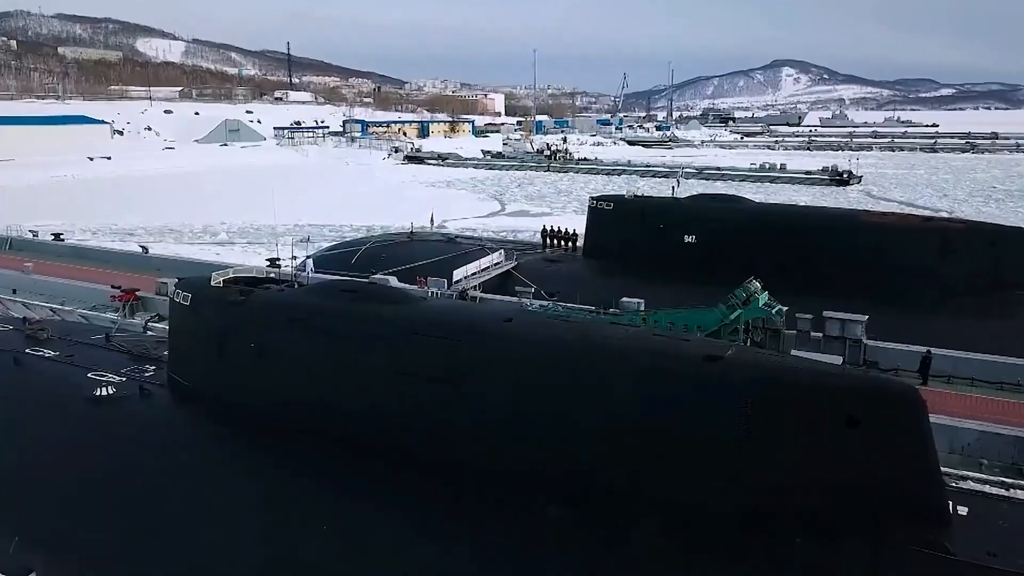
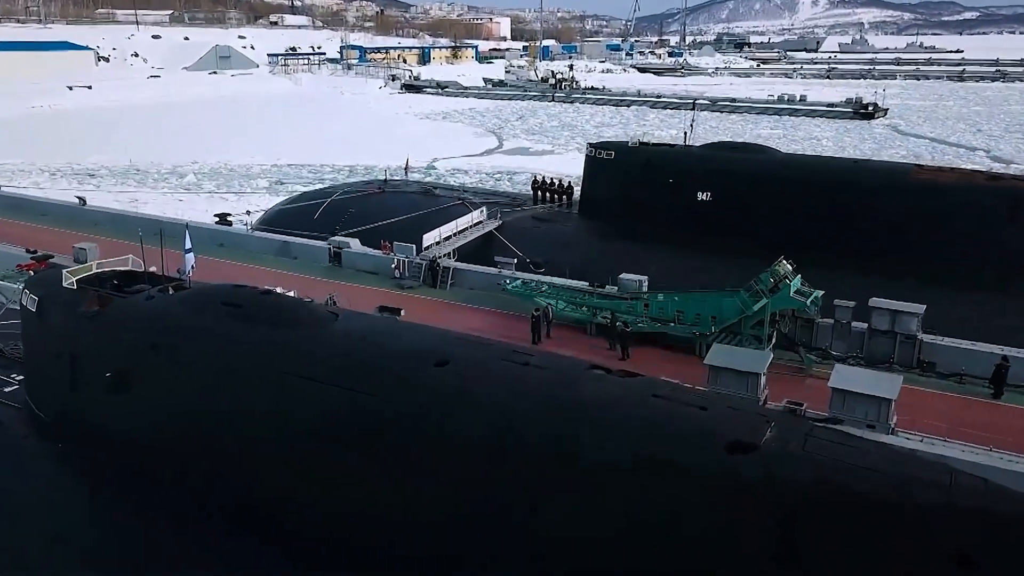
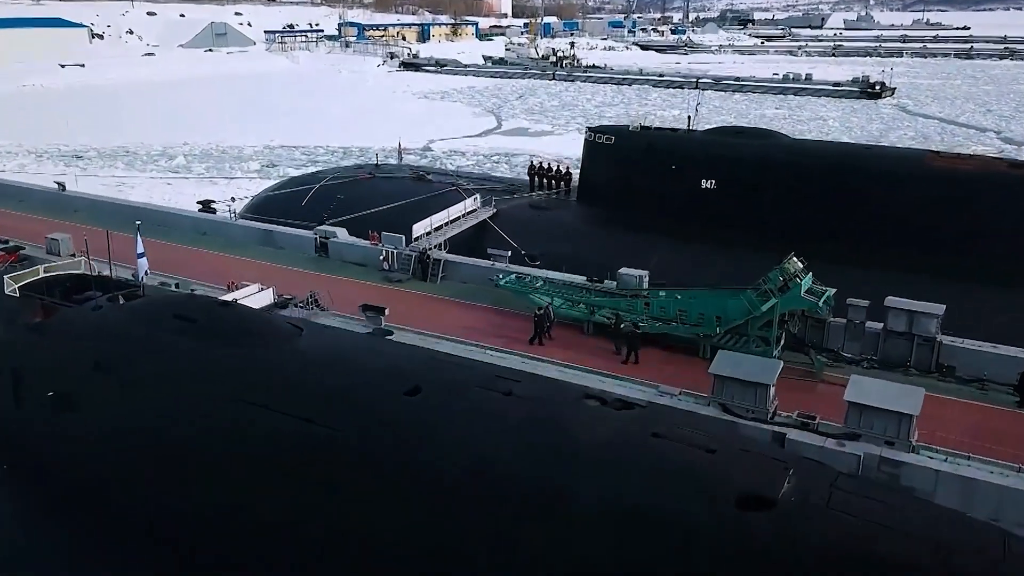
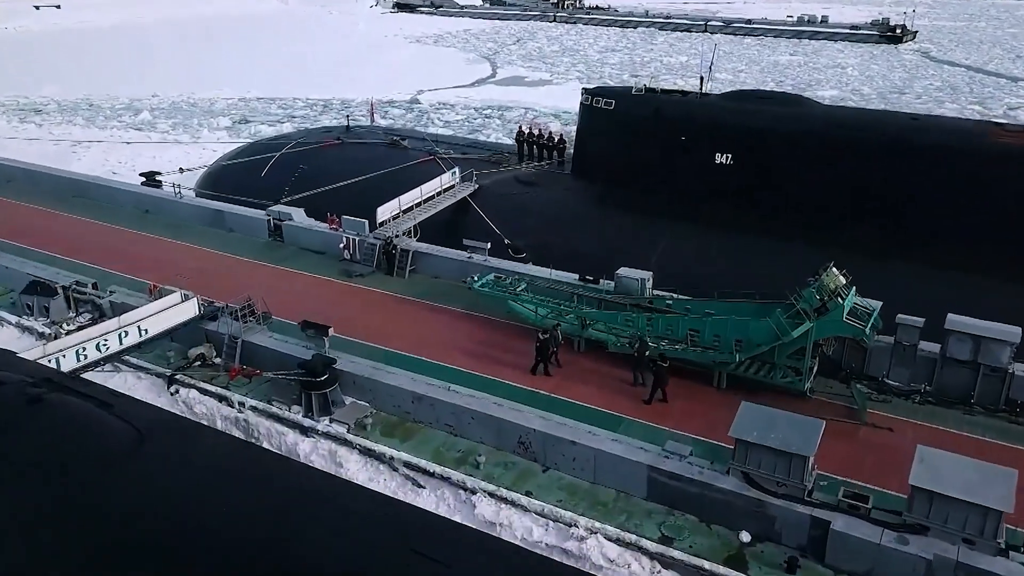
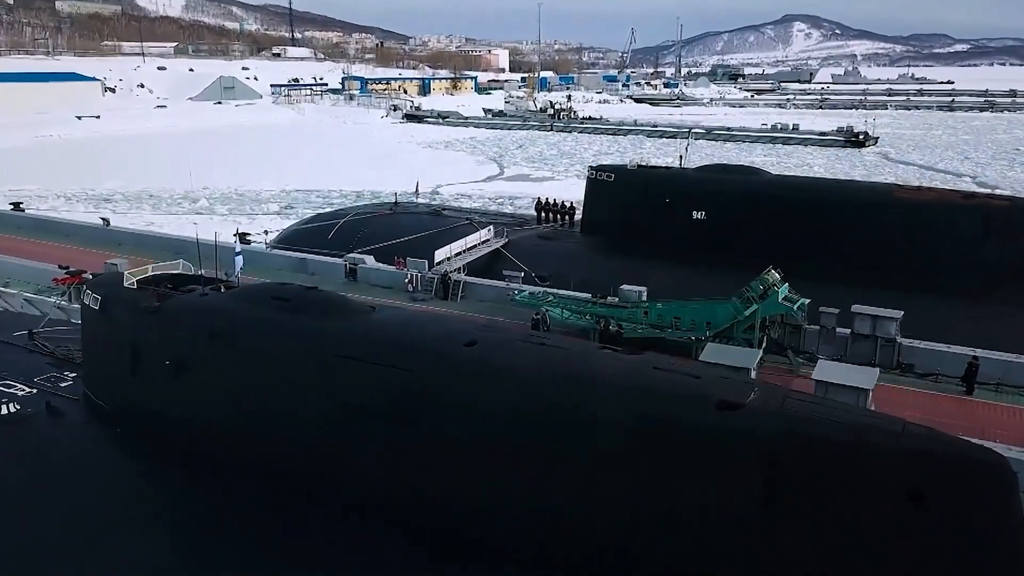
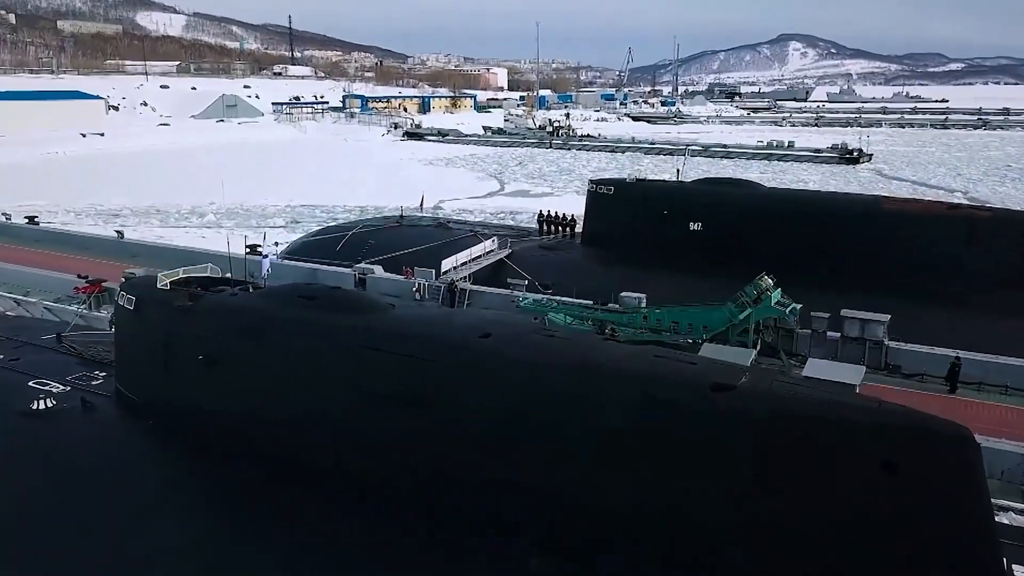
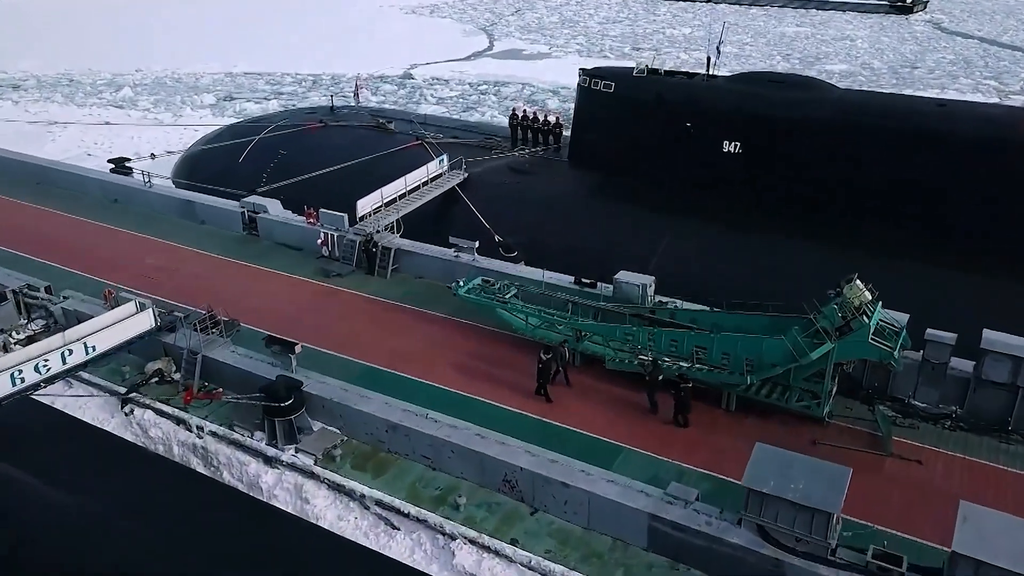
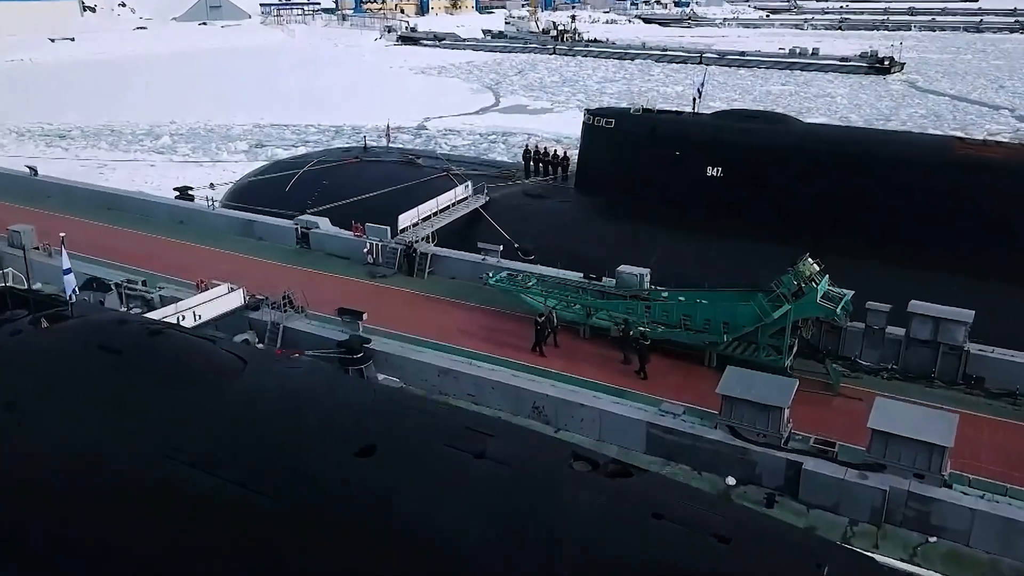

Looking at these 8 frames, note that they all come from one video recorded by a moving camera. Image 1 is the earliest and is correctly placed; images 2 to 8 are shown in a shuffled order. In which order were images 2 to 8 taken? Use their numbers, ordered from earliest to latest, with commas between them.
6, 5, 2, 3, 8, 4, 7
